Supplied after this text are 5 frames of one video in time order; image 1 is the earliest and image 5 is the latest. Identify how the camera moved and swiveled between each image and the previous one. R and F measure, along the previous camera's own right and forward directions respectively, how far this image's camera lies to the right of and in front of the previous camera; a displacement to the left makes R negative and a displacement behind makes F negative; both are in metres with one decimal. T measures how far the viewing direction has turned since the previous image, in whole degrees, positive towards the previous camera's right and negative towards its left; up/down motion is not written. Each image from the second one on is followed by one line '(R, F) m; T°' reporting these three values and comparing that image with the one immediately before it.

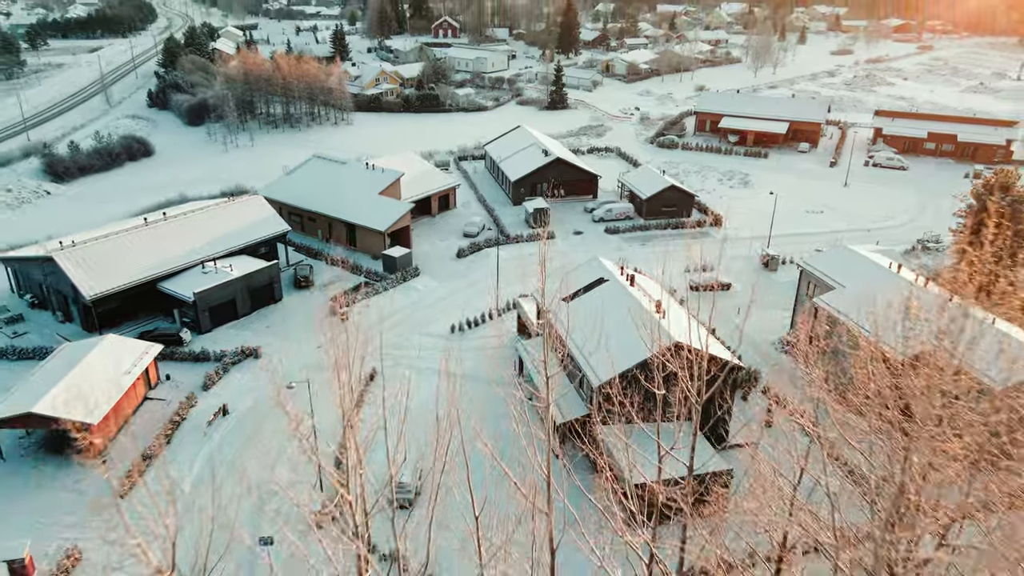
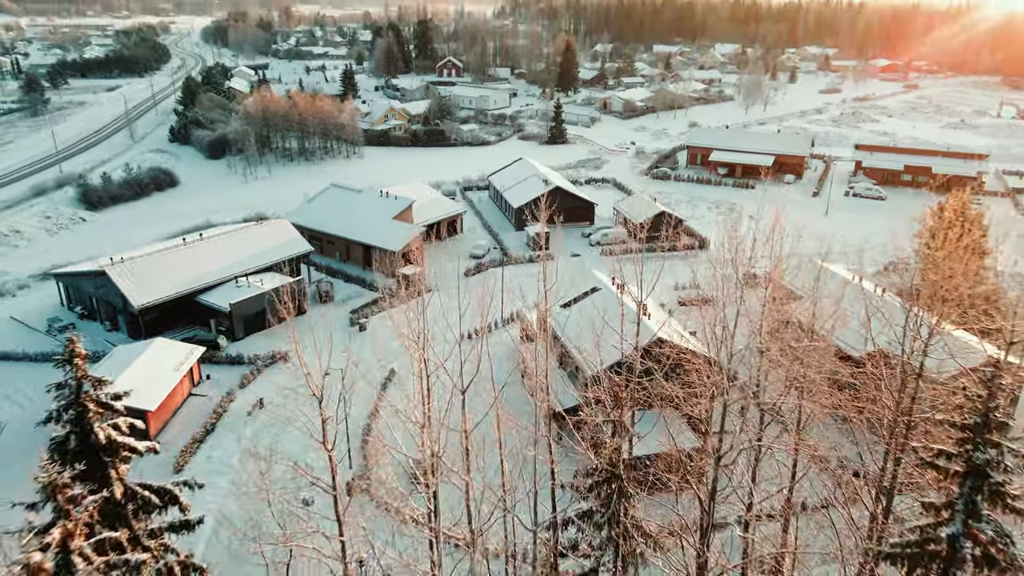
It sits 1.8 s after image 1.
(-0.1, -1.9) m; 0°
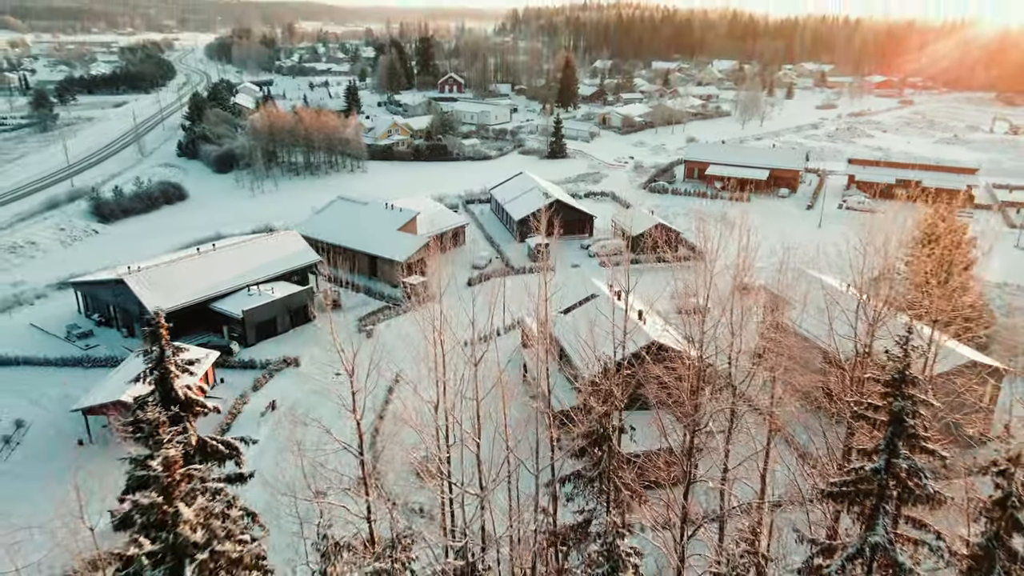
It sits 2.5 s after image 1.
(0.0, -0.8) m; 0°
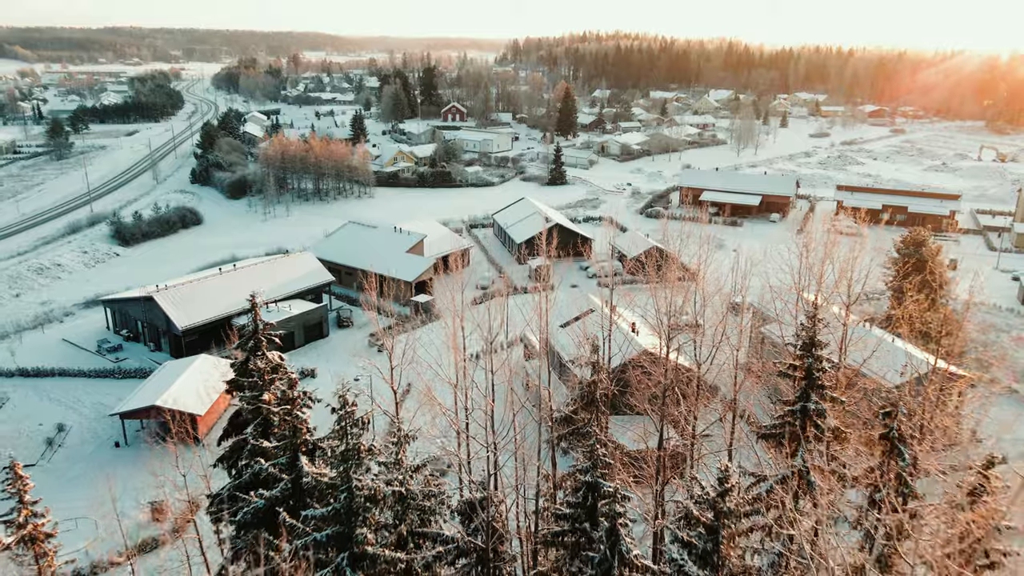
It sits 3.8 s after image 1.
(-0.1, -1.4) m; 0°
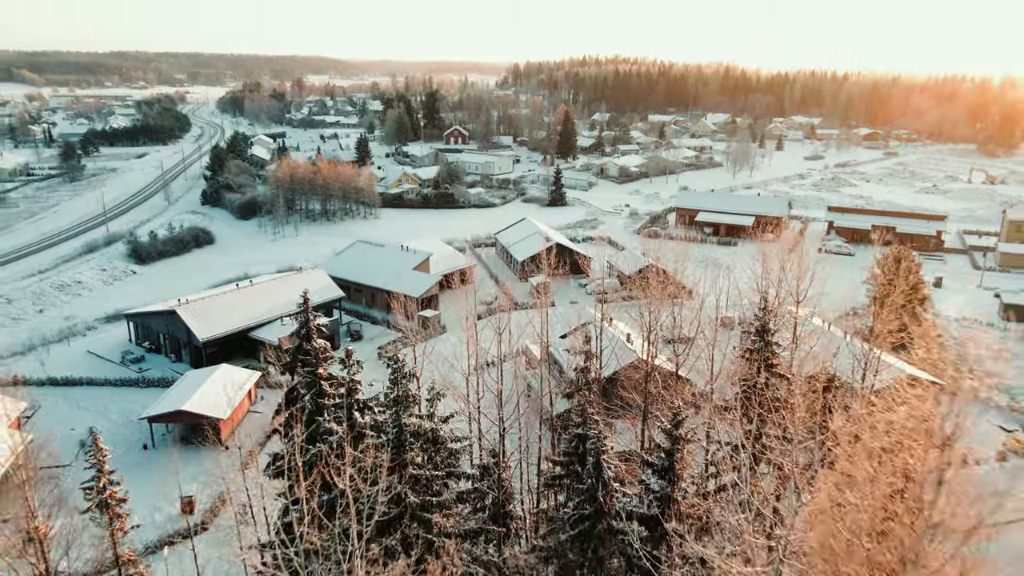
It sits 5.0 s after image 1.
(-0.1, -1.3) m; 0°
